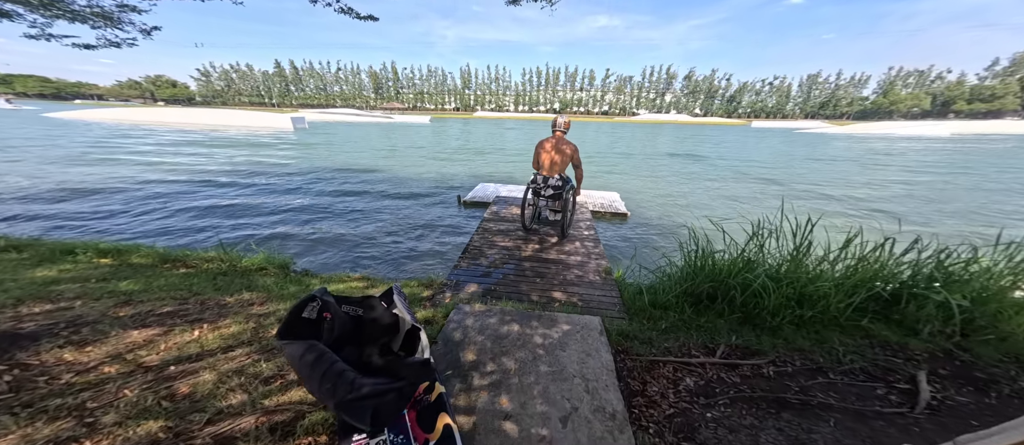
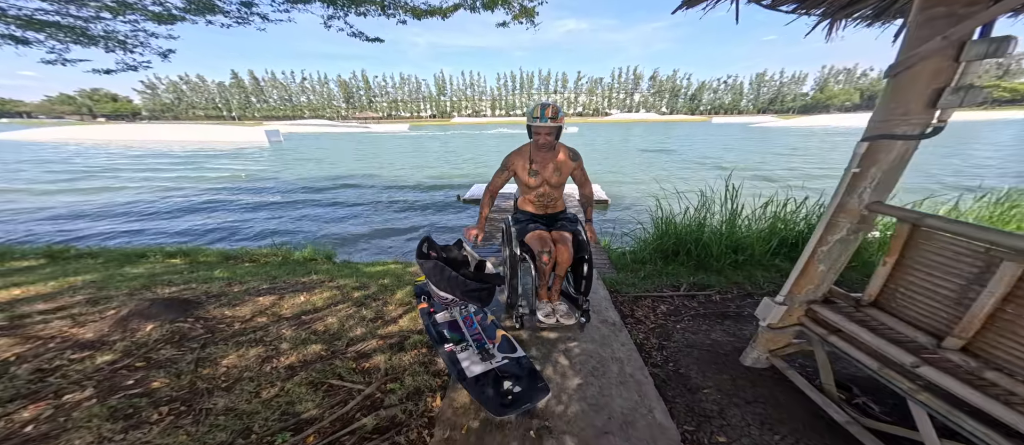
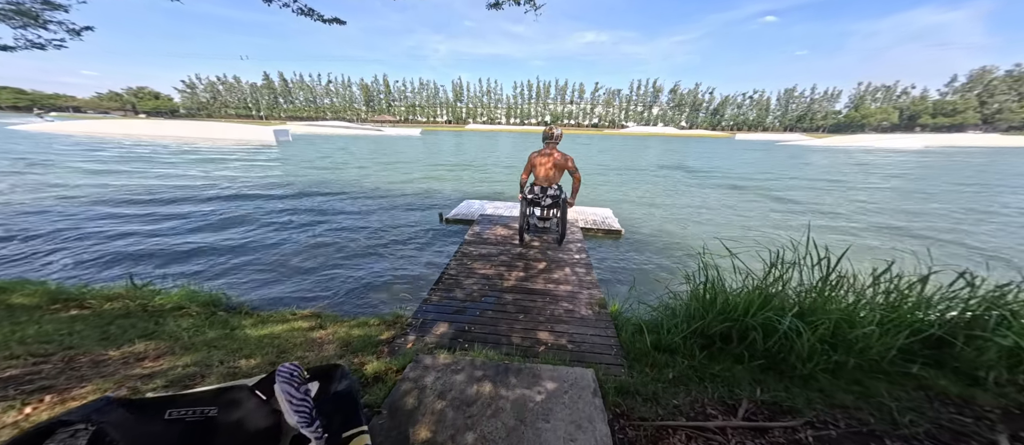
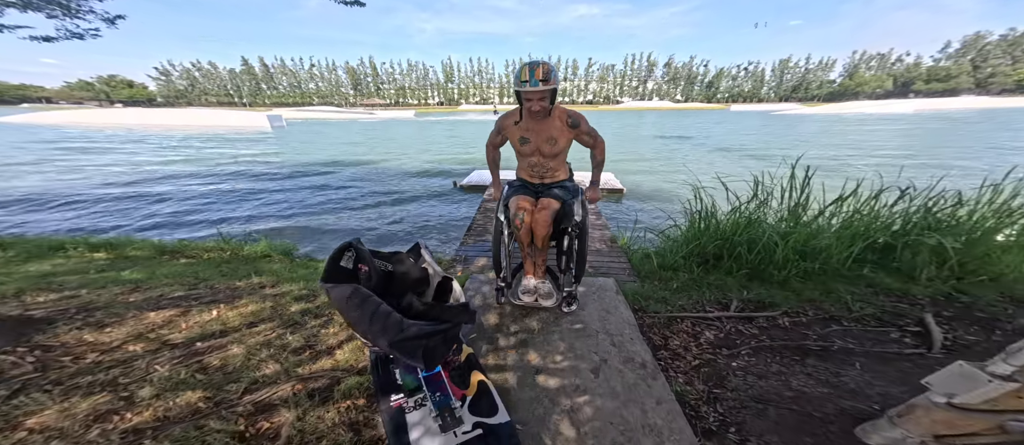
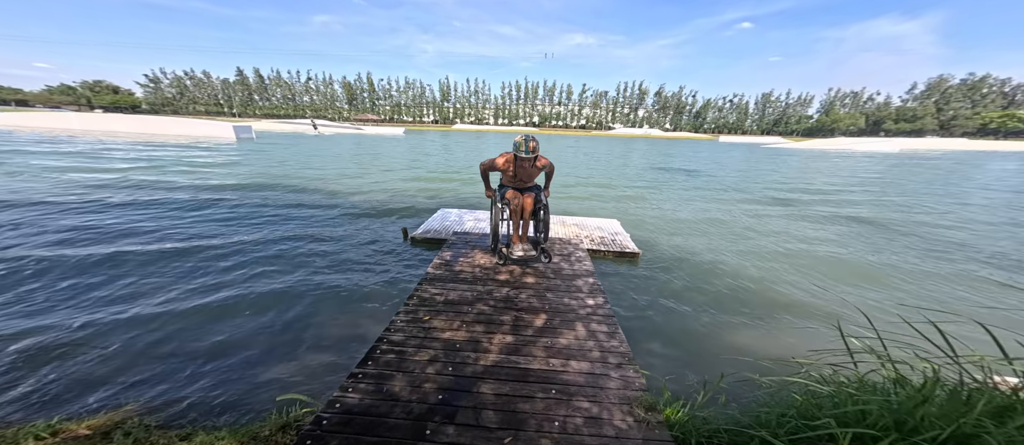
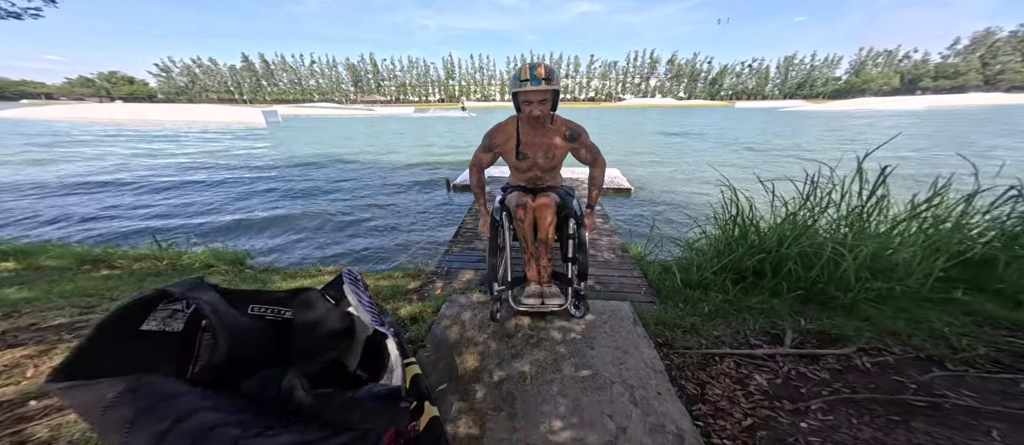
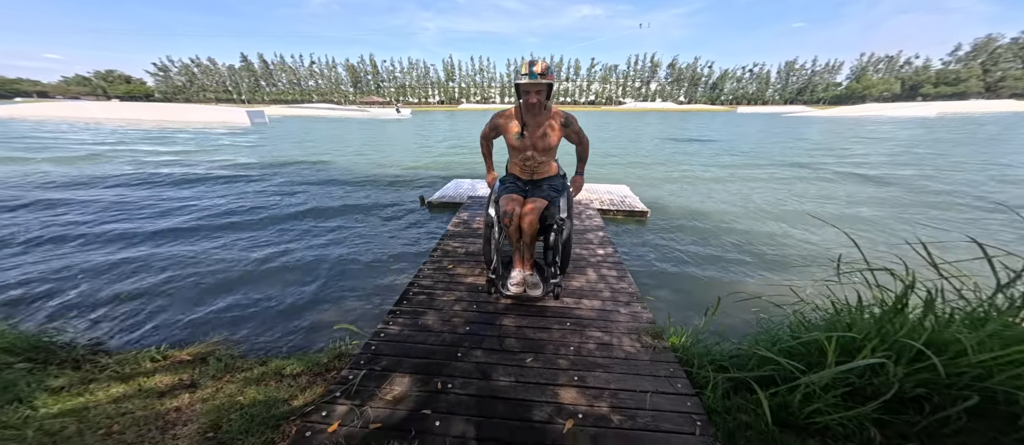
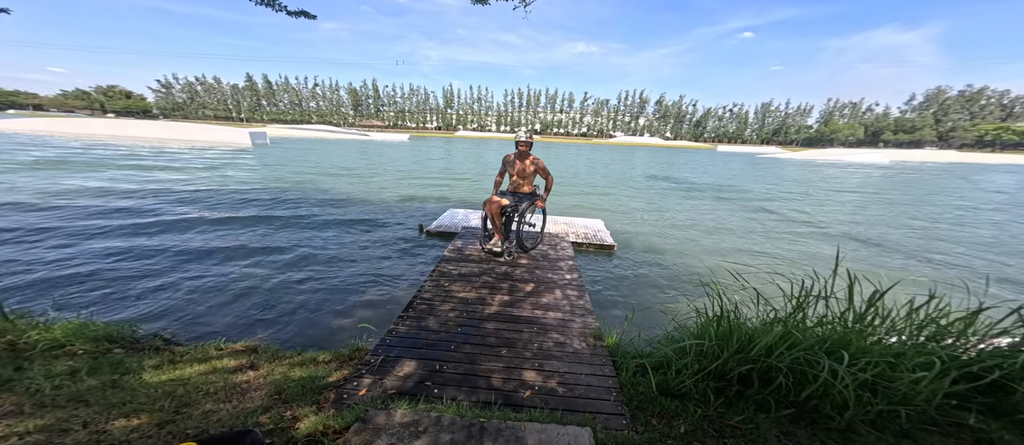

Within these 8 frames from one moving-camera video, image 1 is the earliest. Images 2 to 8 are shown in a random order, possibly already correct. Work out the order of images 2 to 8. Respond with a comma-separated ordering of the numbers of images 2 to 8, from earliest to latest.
3, 8, 5, 7, 6, 4, 2
